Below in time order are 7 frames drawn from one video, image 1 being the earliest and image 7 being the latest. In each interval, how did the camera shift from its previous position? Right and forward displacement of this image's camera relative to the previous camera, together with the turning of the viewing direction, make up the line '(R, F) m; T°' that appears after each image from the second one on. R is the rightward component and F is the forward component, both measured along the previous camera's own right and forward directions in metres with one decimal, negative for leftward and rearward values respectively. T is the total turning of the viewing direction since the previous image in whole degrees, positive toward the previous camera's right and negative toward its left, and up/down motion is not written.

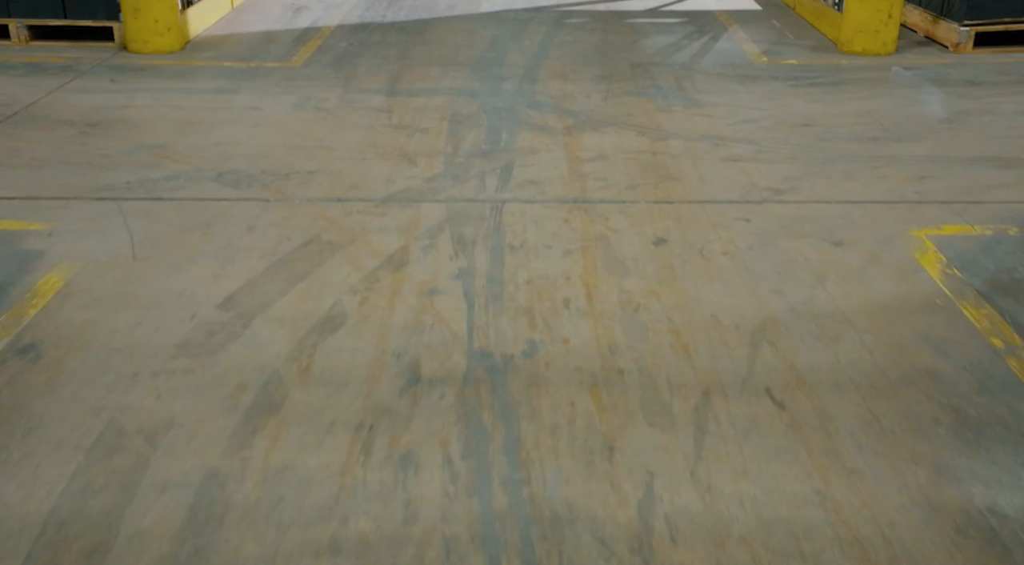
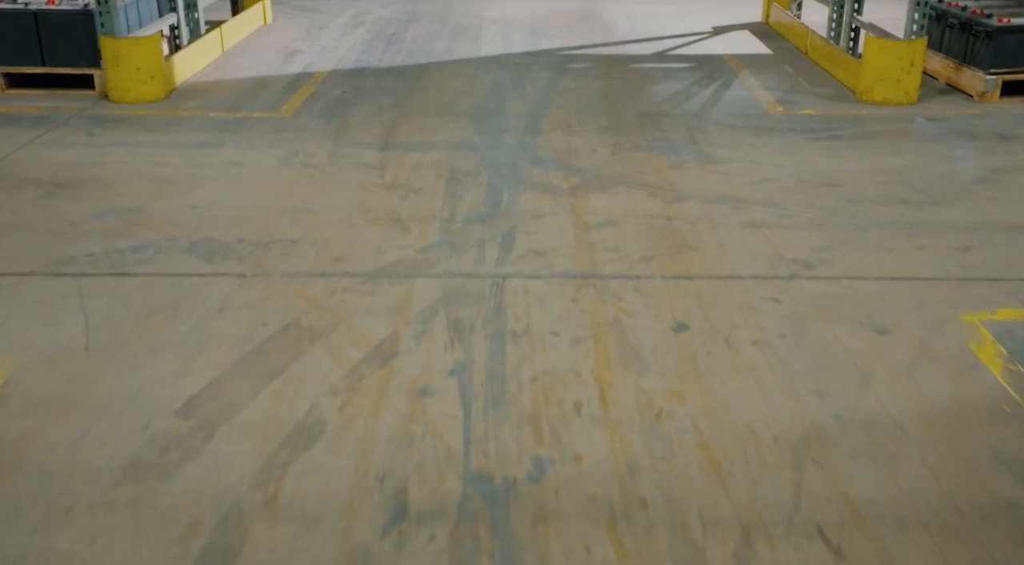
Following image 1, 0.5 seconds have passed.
(0.0, +0.4) m; 0°
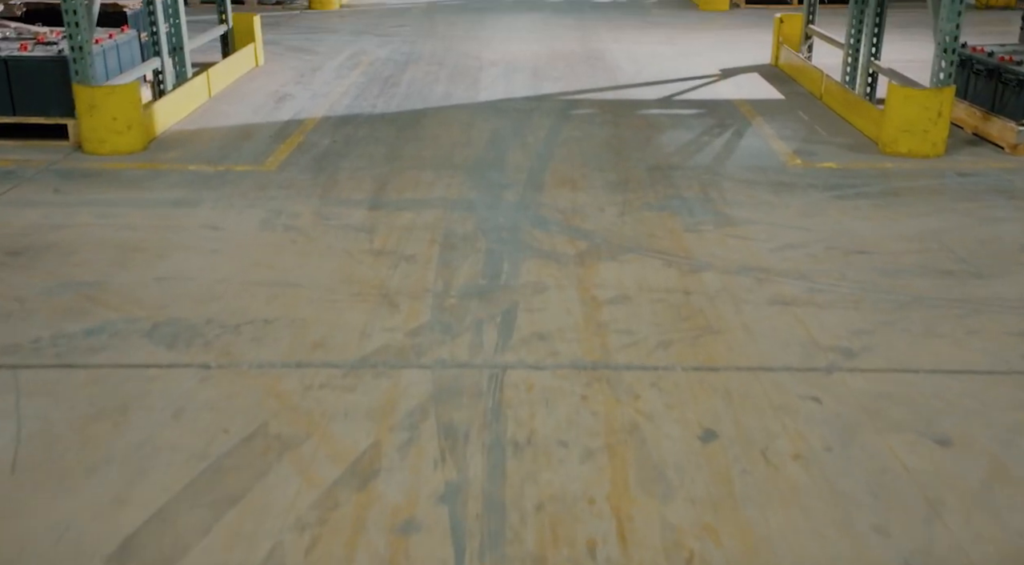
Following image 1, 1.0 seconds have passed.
(0.0, +0.4) m; 0°
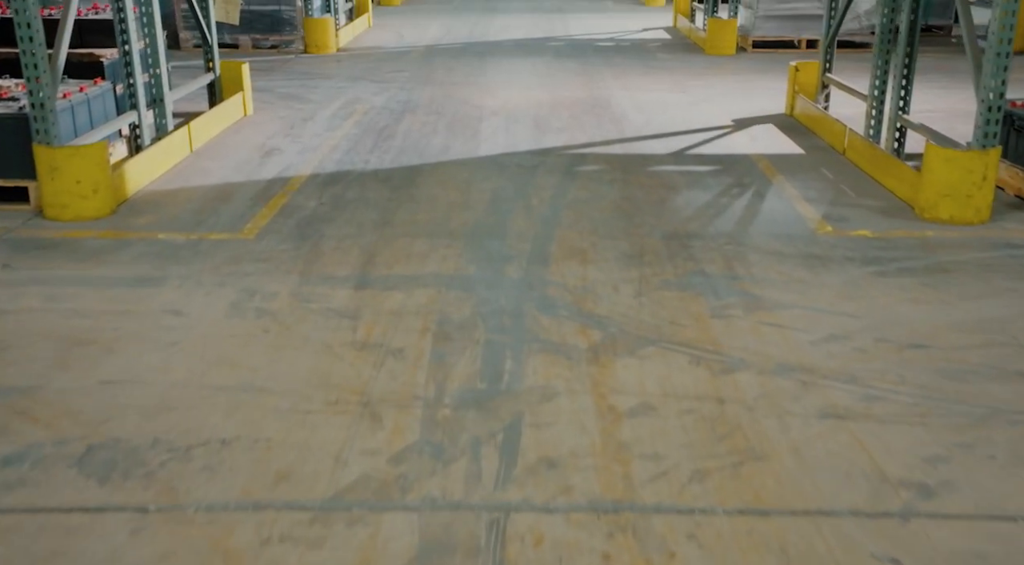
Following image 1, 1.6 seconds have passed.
(0.0, +0.6) m; 0°
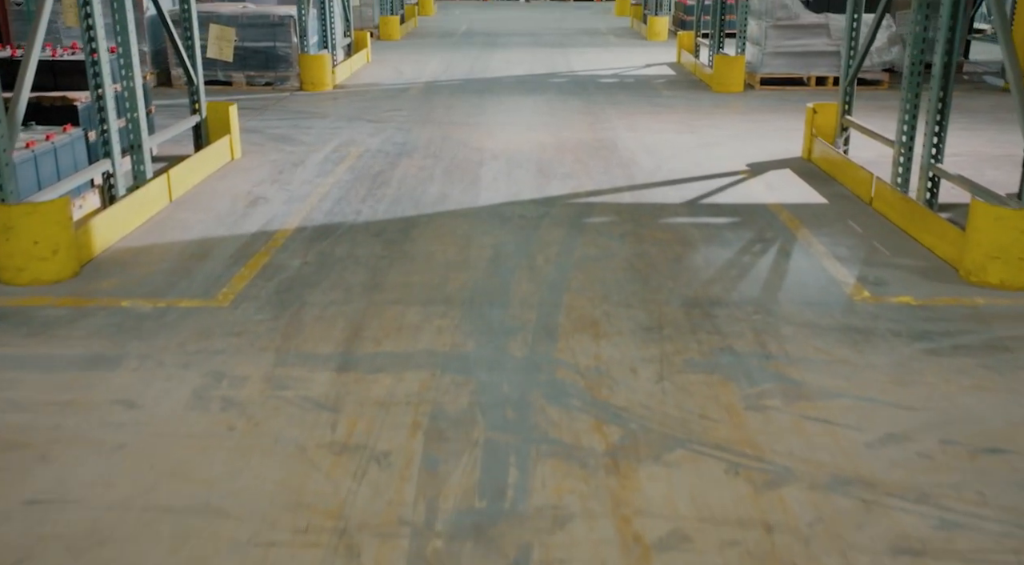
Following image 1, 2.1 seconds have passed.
(0.0, +0.6) m; 0°
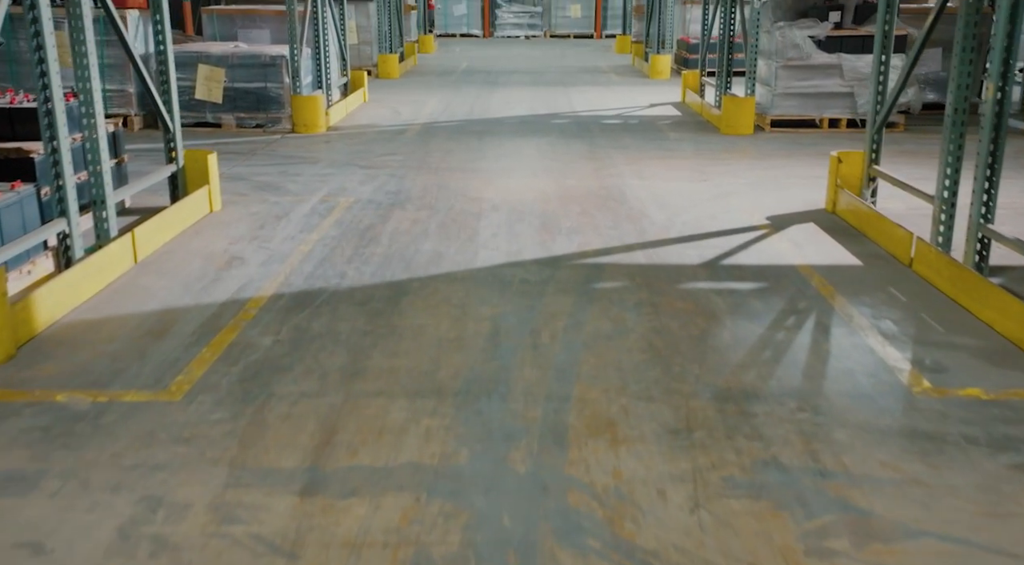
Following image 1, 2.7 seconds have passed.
(0.0, +0.7) m; 0°
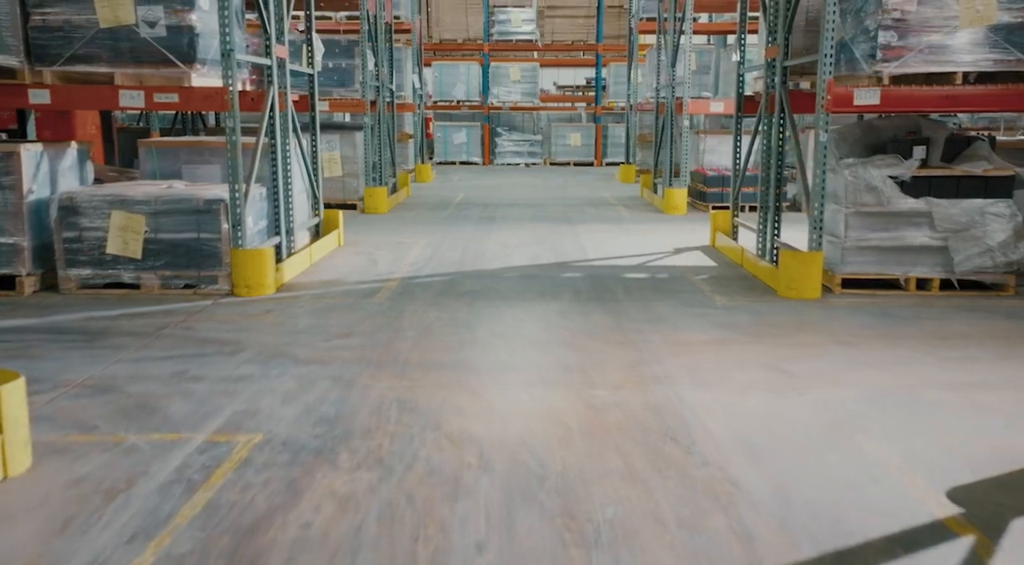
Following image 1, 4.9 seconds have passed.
(0.0, +3.4) m; 0°
